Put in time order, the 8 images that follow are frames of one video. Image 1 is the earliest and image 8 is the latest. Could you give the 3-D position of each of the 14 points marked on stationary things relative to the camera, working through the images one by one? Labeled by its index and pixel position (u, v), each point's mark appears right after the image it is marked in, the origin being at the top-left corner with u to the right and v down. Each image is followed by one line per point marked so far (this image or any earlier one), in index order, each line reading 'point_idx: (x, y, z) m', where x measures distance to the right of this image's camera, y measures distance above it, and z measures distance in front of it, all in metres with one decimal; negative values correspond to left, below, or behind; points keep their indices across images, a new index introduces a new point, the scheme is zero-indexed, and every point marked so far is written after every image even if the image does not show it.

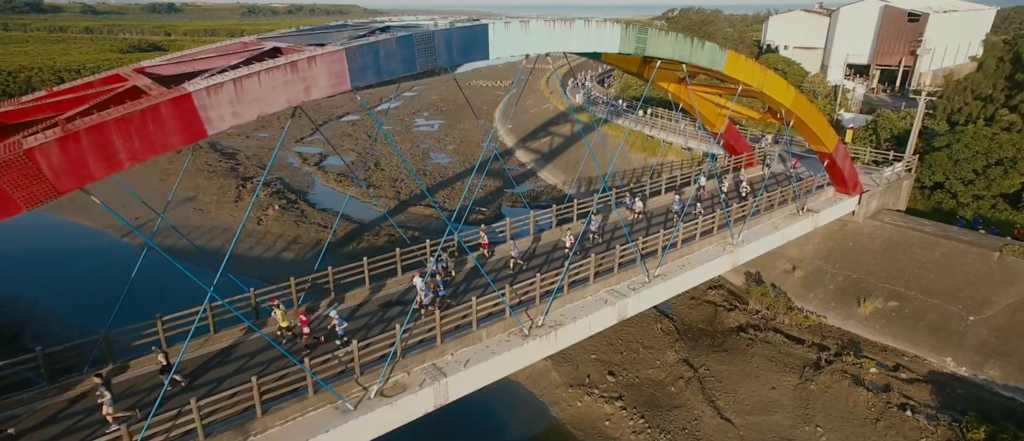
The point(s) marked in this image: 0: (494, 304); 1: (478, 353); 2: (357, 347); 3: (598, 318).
0: (-0.5, -2.2, +15.6) m
1: (-0.8, -3.1, +14.4) m
2: (-3.2, -2.7, +12.7) m
3: (+2.3, -2.6, +16.4) m
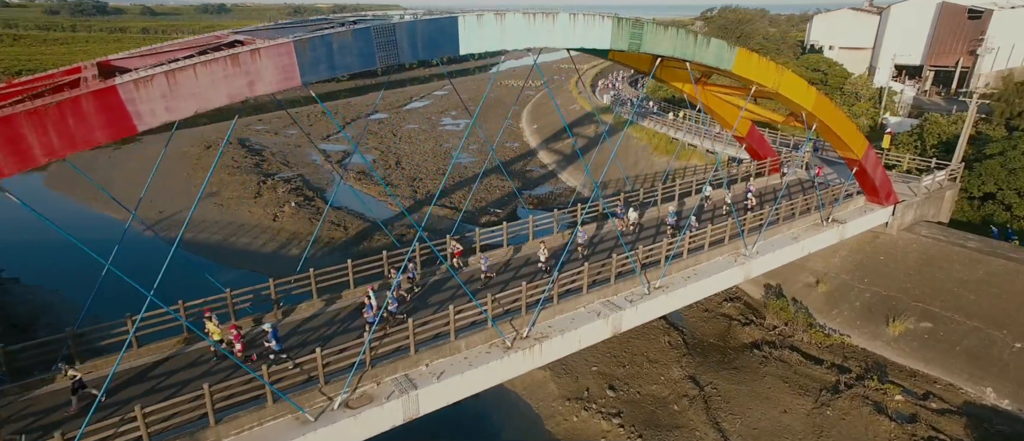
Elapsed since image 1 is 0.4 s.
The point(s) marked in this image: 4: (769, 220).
0: (-0.9, -2.3, +14.8) m
1: (-1.3, -3.3, +13.7) m
2: (-3.8, -2.7, +12.2) m
3: (+1.9, -2.8, +15.5) m
4: (+8.2, 0.0, +19.6) m
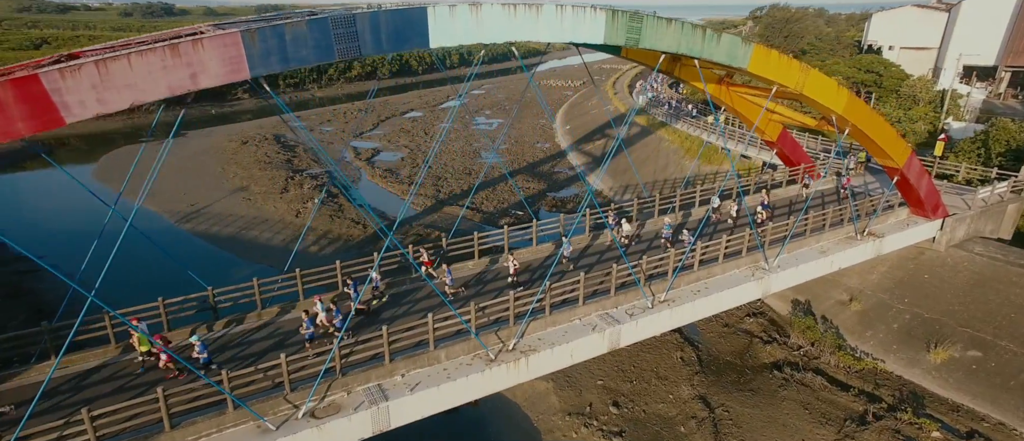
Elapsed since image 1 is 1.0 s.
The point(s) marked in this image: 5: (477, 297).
0: (-1.3, -2.4, +14.1) m
1: (-1.7, -3.3, +13.1) m
2: (-4.3, -2.7, +11.7) m
3: (+1.7, -3.0, +14.5) m
4: (+8.3, -0.3, +18.1) m
5: (-0.8, -2.0, +15.6) m
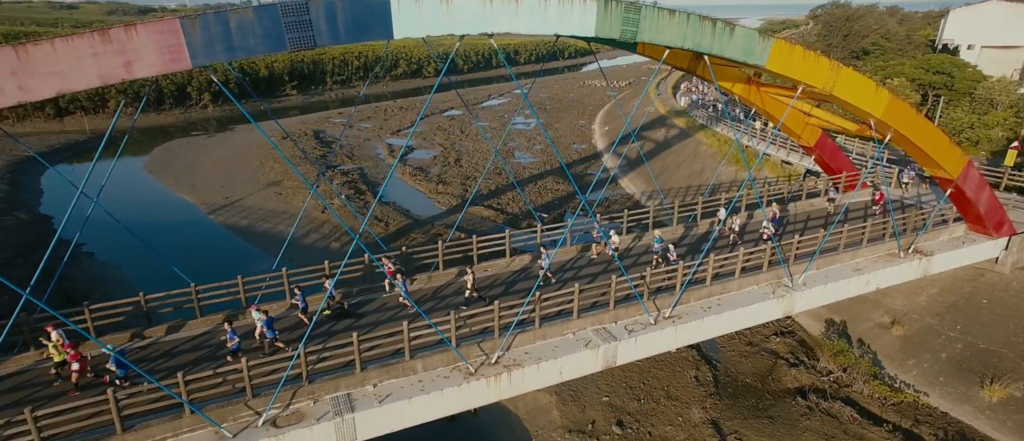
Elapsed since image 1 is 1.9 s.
0: (-1.6, -2.4, +13.3) m
1: (-2.2, -3.4, +12.3) m
2: (-4.9, -2.7, +11.2) m
3: (+1.3, -3.1, +13.5) m
4: (+8.3, -0.7, +16.5) m
5: (-1.0, -2.0, +14.8) m
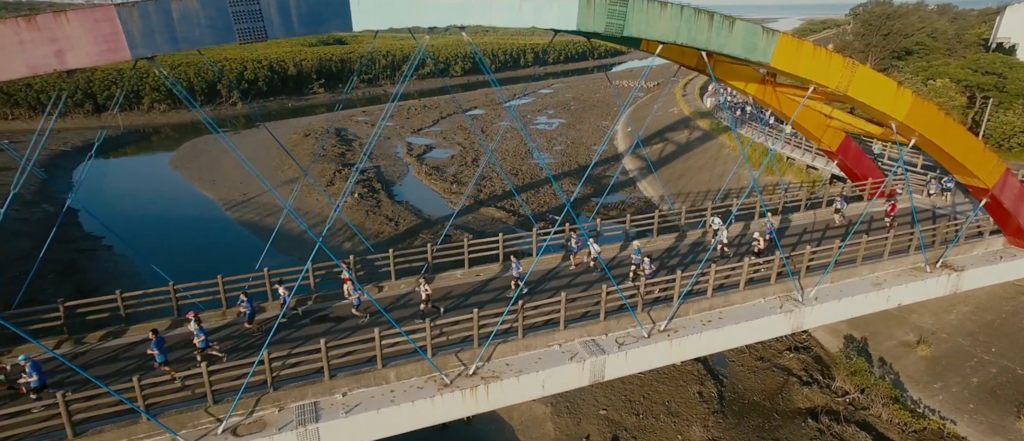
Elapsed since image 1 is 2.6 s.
0: (-2.0, -2.5, +12.8) m
1: (-2.7, -3.4, +11.8) m
2: (-5.4, -2.7, +10.8) m
3: (+0.9, -3.2, +12.8) m
4: (+8.1, -0.9, +15.3) m
5: (-1.3, -2.1, +14.2) m
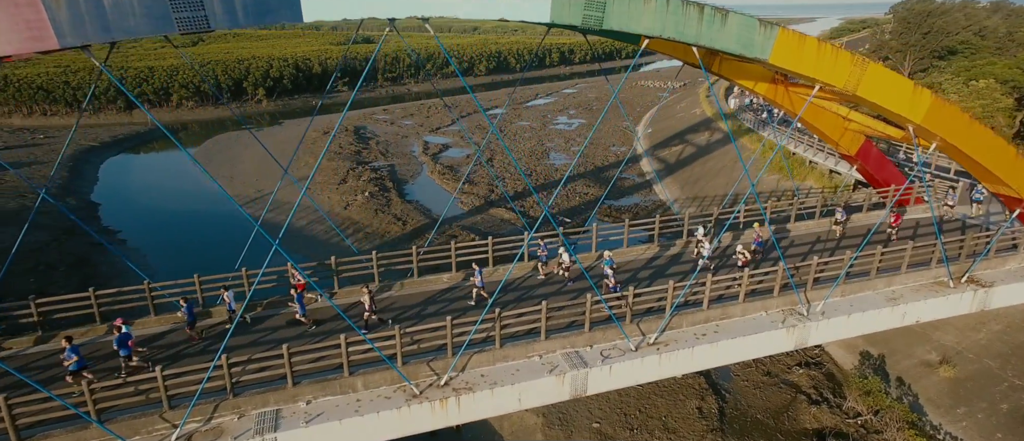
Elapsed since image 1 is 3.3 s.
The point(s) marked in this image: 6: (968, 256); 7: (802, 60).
0: (-2.5, -2.5, +12.2) m
1: (-3.2, -3.4, +11.3) m
2: (-6.0, -2.6, +10.5) m
3: (+0.4, -3.3, +12.1) m
4: (+7.8, -1.1, +14.3) m
5: (-1.7, -2.1, +13.6) m
6: (+12.2, -0.9, +16.3) m
7: (+5.5, +3.0, +11.6) m
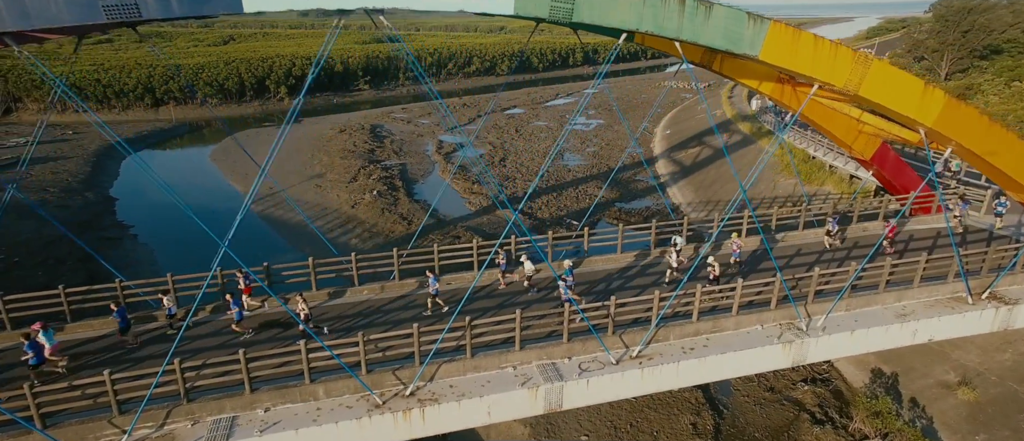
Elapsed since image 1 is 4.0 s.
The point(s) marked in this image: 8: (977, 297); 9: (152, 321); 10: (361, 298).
0: (-3.0, -2.6, +11.7) m
1: (-3.8, -3.5, +10.8) m
2: (-6.6, -2.6, +10.2) m
3: (-0.2, -3.4, +11.4) m
4: (+7.3, -1.3, +13.3) m
5: (-2.2, -2.2, +13.0) m
6: (+11.8, -1.2, +15.1) m
7: (+5.0, +2.9, +10.7) m
8: (+10.9, -1.8, +14.4) m
9: (-7.6, -2.1, +12.9) m
10: (-3.5, -1.8, +14.2) m
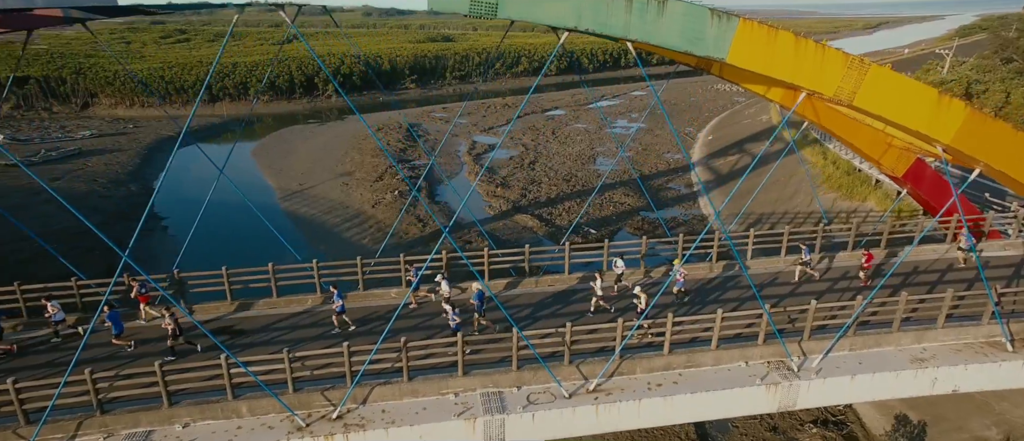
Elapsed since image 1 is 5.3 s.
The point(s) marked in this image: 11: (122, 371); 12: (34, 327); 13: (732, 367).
0: (-4.1, -2.7, +11.0) m
1: (-5.0, -3.6, +10.2) m
2: (-7.8, -2.6, +9.8) m
3: (-1.3, -3.6, +10.4) m
4: (+6.4, -1.8, +11.5) m
5: (-3.1, -2.3, +12.2) m
6: (+11.1, -1.8, +12.9) m
7: (+4.0, +2.5, +9.2) m
8: (+10.1, -2.4, +12.2) m
9: (-8.5, -2.1, +12.6) m
10: (-4.3, -1.9, +13.5) m
11: (-6.5, -2.5, +10.3) m
12: (-9.4, -2.1, +12.4) m
13: (+4.2, -2.8, +11.6) m
